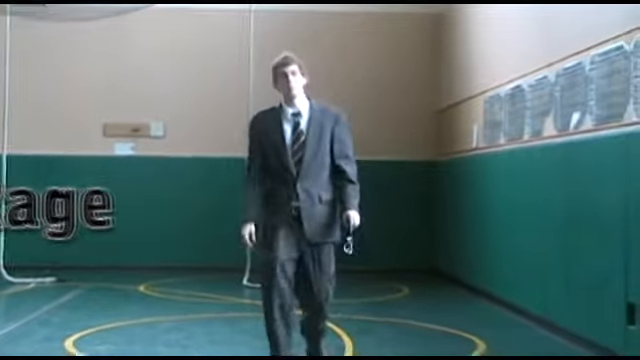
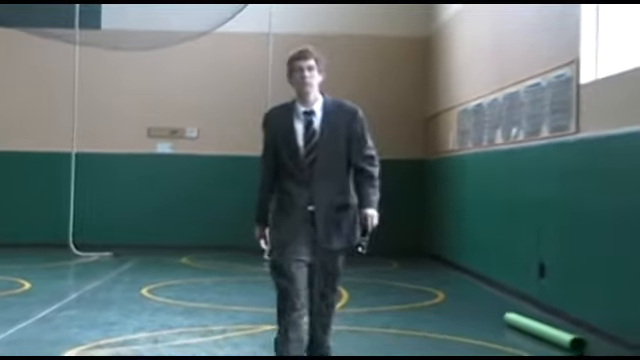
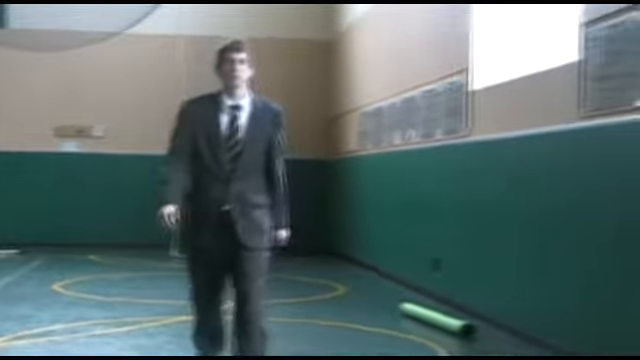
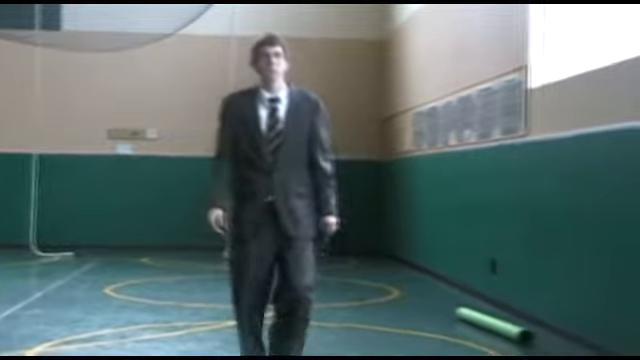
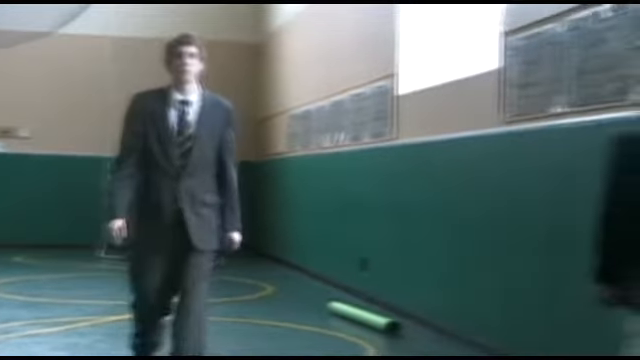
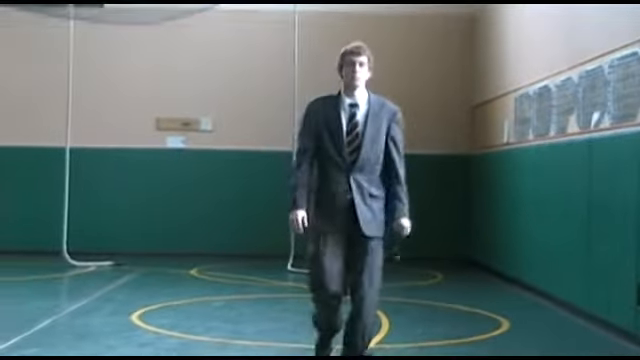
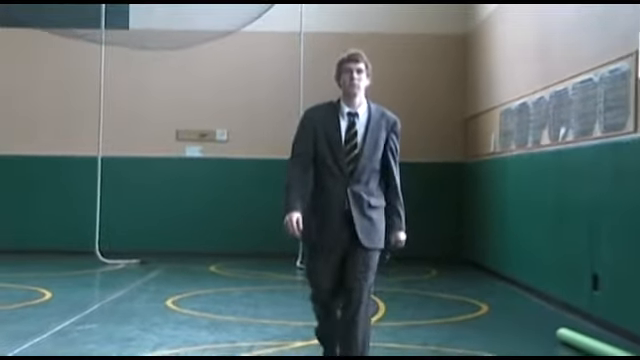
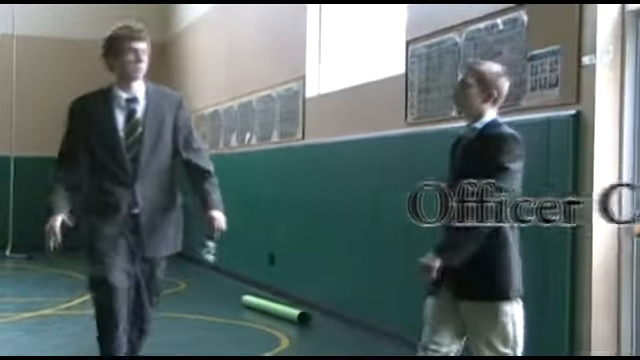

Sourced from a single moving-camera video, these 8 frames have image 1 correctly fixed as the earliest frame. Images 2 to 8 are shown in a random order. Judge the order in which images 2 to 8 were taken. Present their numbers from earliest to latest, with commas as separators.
6, 7, 2, 4, 3, 5, 8
